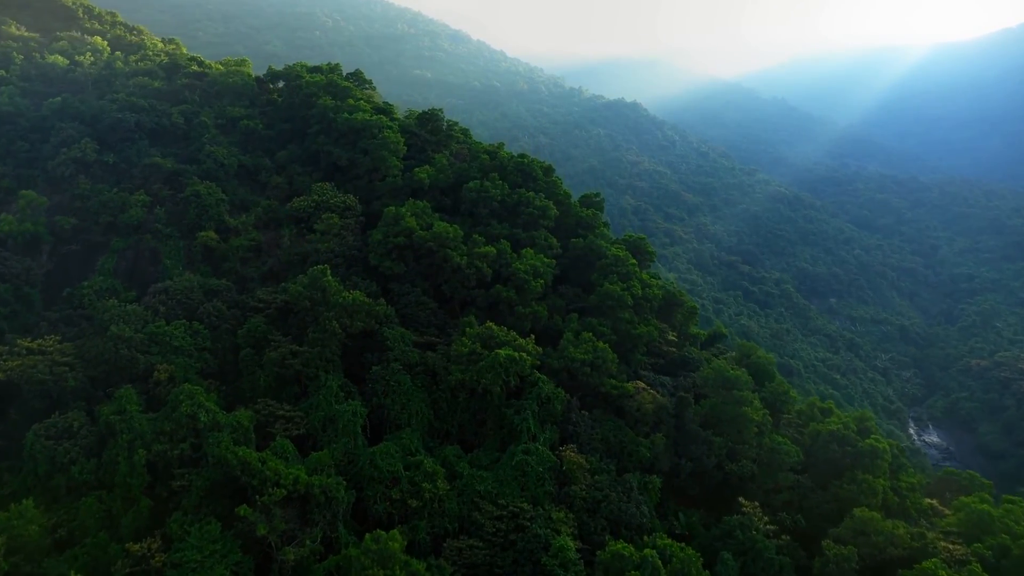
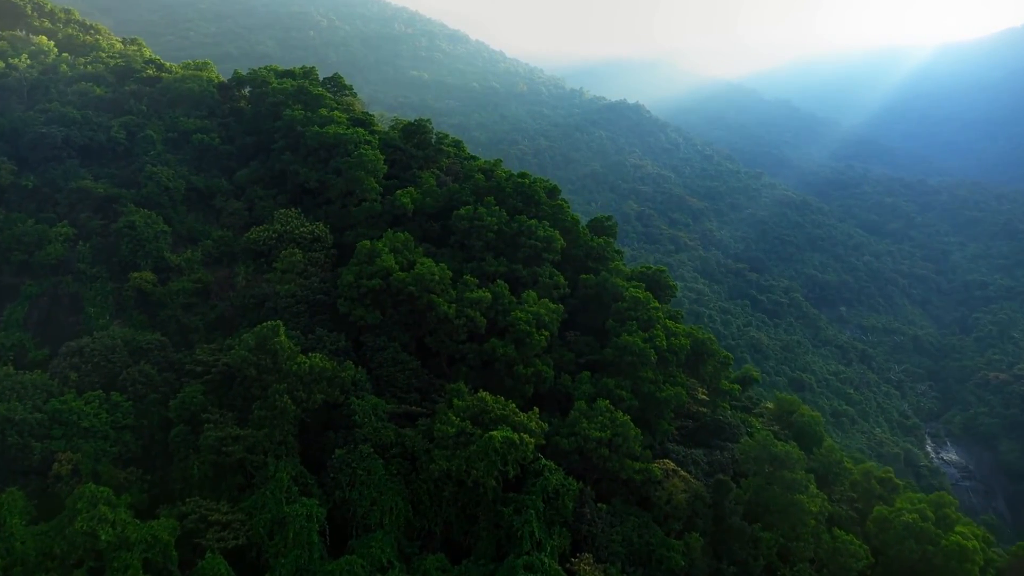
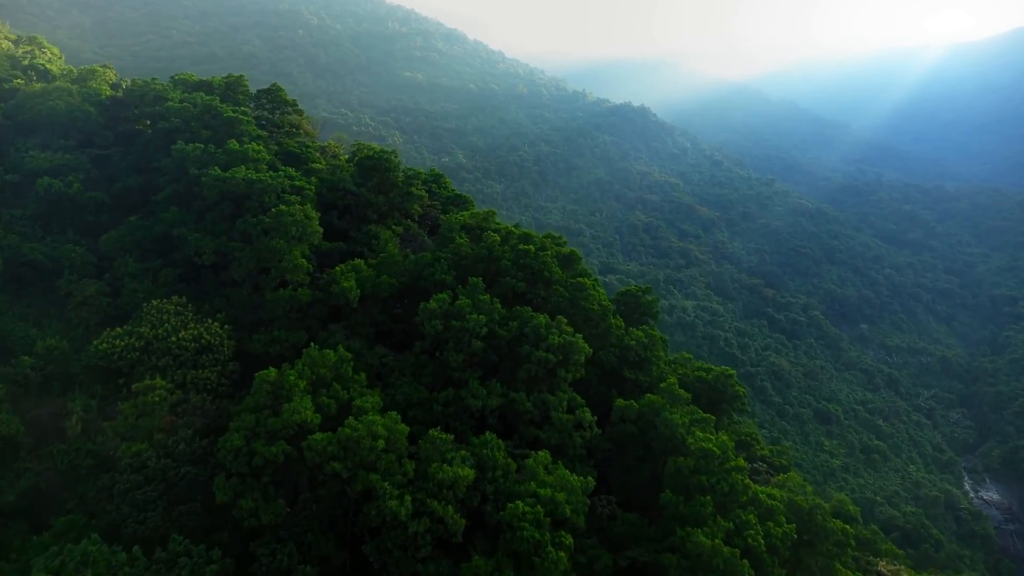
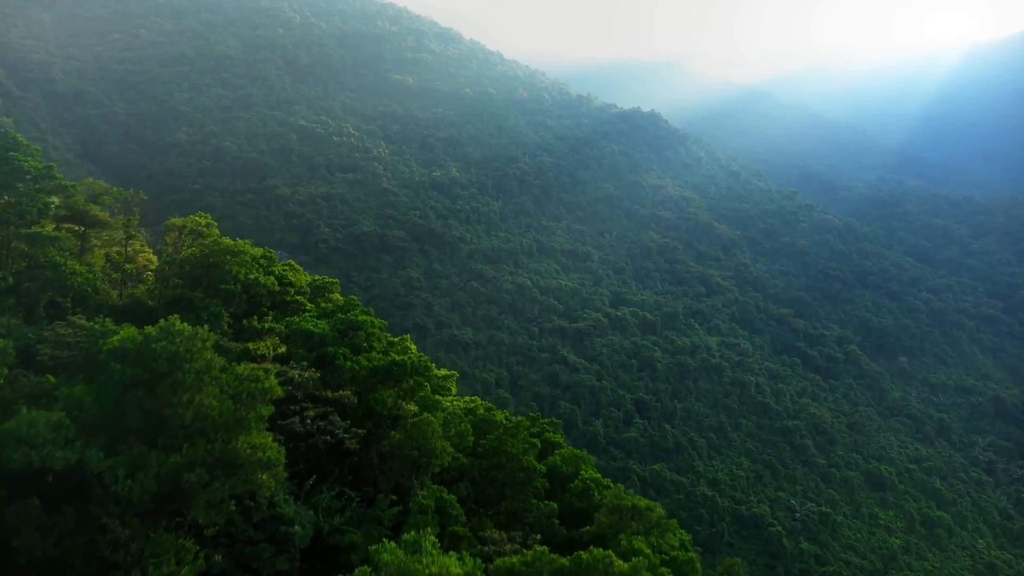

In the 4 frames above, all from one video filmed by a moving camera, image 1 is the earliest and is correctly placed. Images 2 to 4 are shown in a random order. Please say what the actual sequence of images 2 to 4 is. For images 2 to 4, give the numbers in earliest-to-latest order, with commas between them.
2, 3, 4
